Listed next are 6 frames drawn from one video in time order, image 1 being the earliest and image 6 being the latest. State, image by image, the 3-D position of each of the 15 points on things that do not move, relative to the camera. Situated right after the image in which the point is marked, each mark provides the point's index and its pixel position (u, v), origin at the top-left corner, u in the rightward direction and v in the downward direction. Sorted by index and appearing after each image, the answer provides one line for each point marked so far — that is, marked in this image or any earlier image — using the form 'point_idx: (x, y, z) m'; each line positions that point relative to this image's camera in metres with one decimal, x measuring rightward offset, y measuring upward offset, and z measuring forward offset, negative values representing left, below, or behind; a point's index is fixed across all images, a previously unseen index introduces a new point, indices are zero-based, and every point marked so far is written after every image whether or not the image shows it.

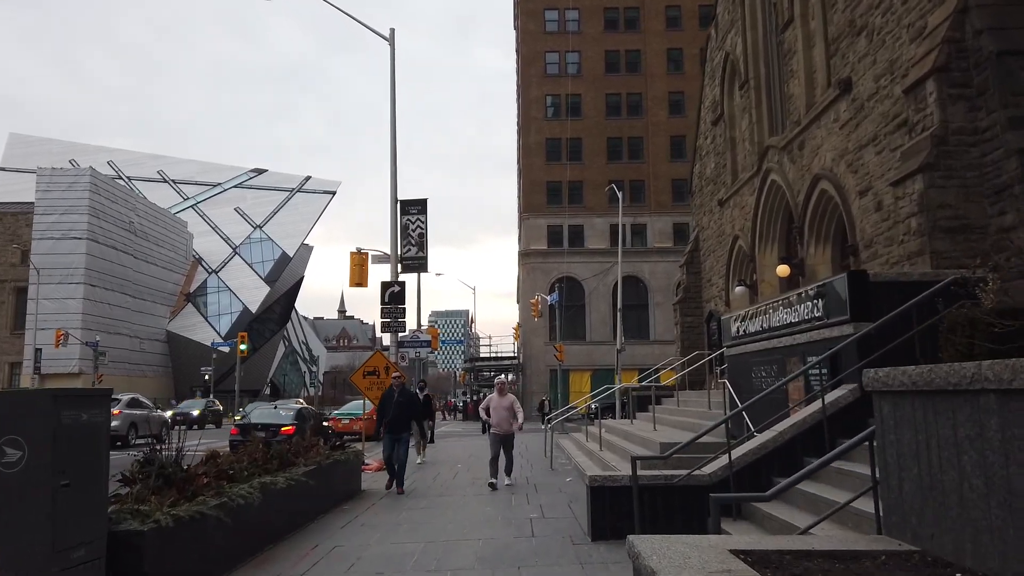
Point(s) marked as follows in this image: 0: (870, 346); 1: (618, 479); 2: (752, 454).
0: (+3.5, -0.6, +7.4) m
1: (+1.1, -1.9, +7.5) m
2: (+2.3, -1.6, +7.3) m
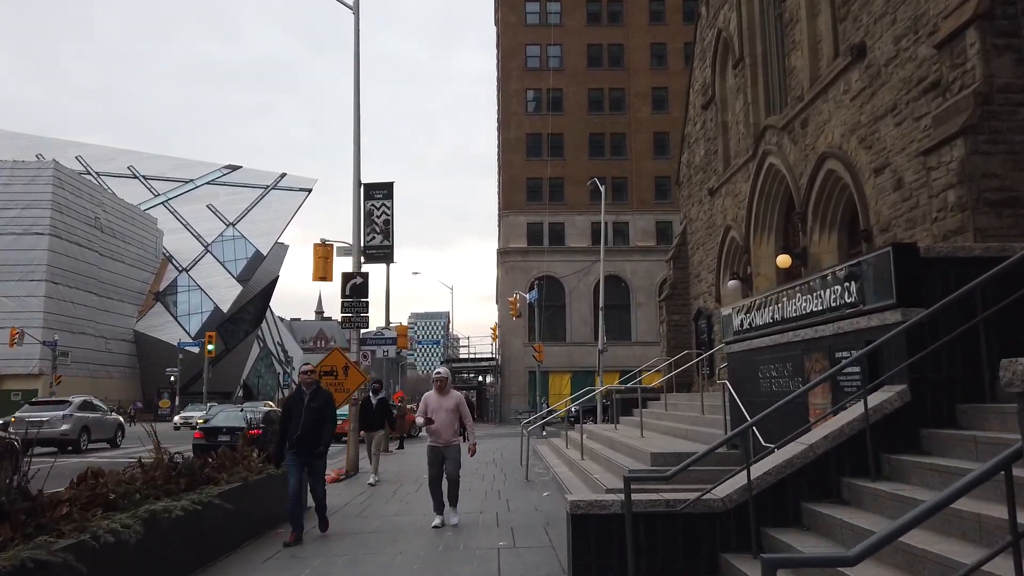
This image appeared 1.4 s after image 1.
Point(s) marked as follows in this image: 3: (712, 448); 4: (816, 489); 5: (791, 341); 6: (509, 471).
0: (+3.2, -0.4, +5.9) m
1: (+0.7, -1.7, +5.9) m
2: (+2.0, -1.4, +5.8) m
3: (+1.6, -1.3, +6.0) m
4: (+2.3, -1.6, +5.8) m
5: (+3.0, -0.6, +8.1) m
6: (-0.1, -3.7, +15.3) m
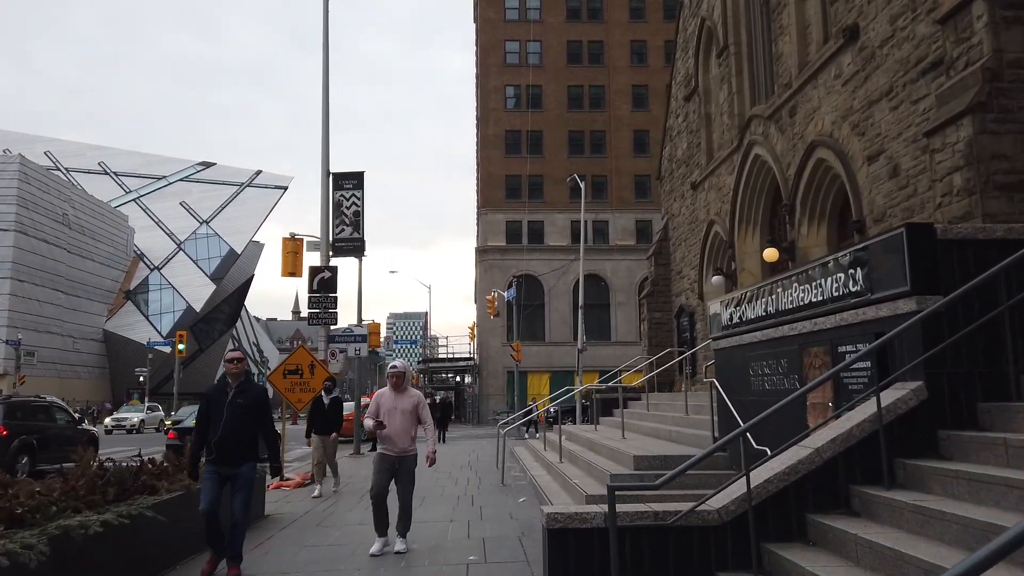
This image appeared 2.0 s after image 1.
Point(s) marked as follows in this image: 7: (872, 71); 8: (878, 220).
0: (+3.0, -0.3, +5.3) m
1: (+0.5, -1.6, +5.2) m
2: (+1.8, -1.3, +5.1) m
3: (+1.4, -1.2, +5.3) m
4: (+2.1, -1.4, +5.2) m
5: (+2.7, -0.5, +7.4) m
6: (-0.6, -3.6, +14.6) m
7: (+5.1, +3.1, +10.7) m
8: (+5.1, +1.0, +10.6) m
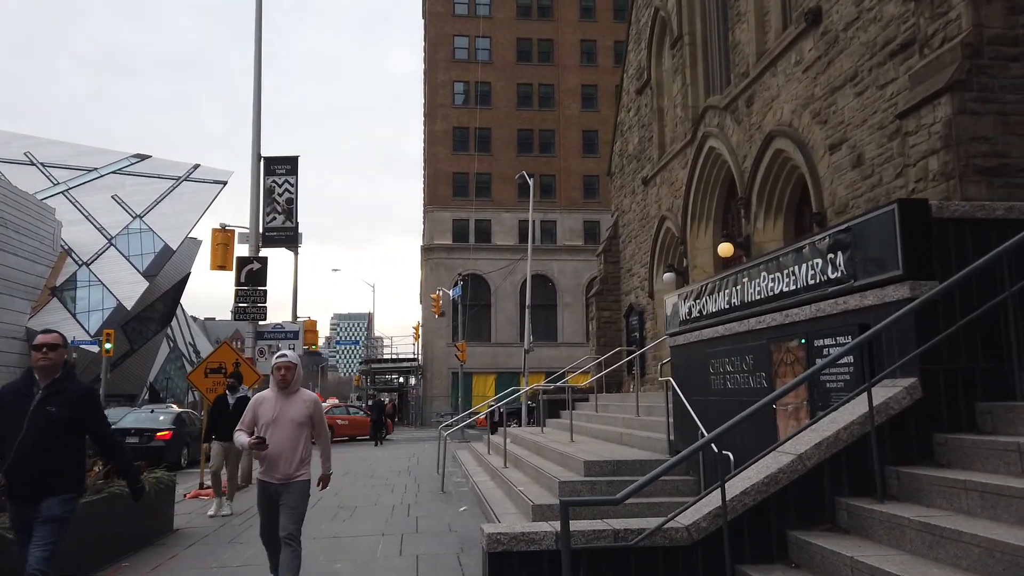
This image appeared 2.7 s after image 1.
0: (+2.6, -0.2, +4.7) m
1: (+0.1, -1.5, +4.4) m
2: (+1.4, -1.2, +4.4) m
3: (+1.0, -1.1, +4.6) m
4: (+1.7, -1.3, +4.5) m
5: (+2.2, -0.4, +6.8) m
6: (-1.6, -3.5, +13.7) m
7: (+4.4, +3.1, +10.3) m
8: (+4.4, +1.0, +10.1) m
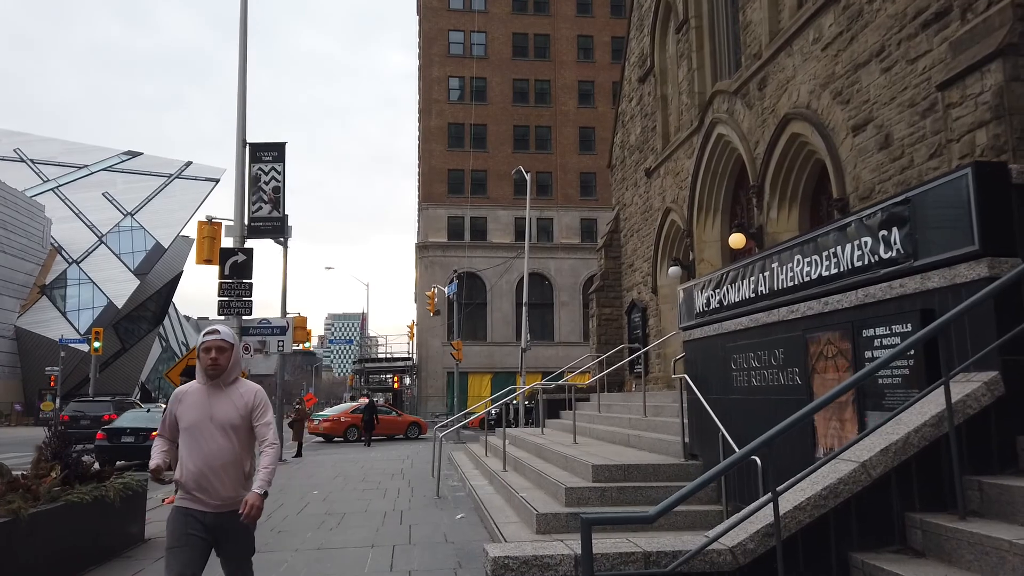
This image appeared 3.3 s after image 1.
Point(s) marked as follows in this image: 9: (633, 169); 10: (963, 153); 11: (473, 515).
0: (+2.7, -0.1, +4.0) m
1: (+0.2, -1.3, +3.7) m
2: (+1.5, -1.1, +3.7) m
3: (+1.0, -0.9, +3.9) m
4: (+1.8, -1.2, +3.8) m
5: (+2.2, -0.3, +6.1) m
6: (-1.6, -3.3, +12.9) m
7: (+4.4, +3.3, +9.6) m
8: (+4.4, +1.1, +9.4) m
9: (+3.1, +3.1, +19.6) m
10: (+4.1, +1.2, +6.9) m
11: (-0.5, -2.9, +9.6) m
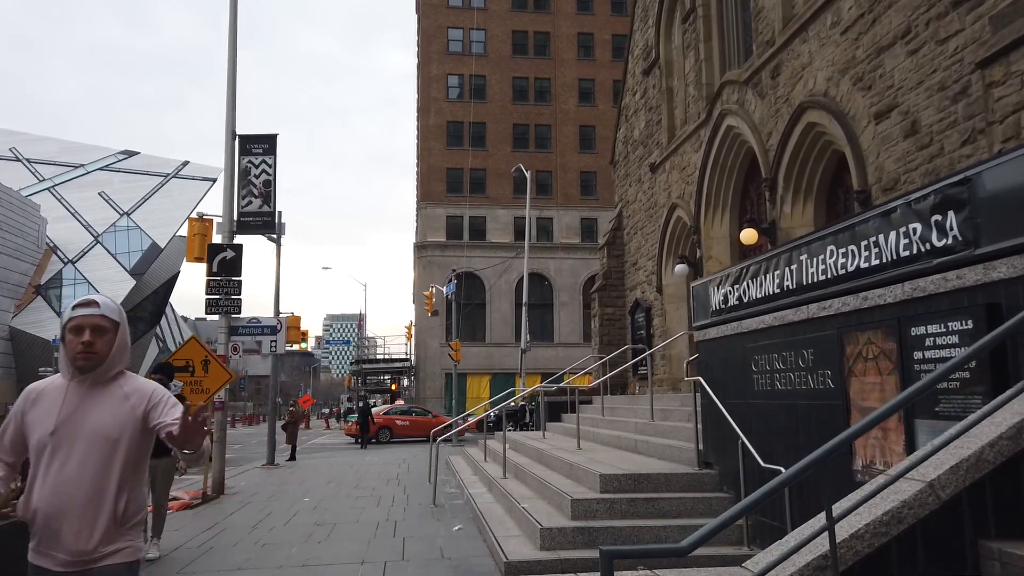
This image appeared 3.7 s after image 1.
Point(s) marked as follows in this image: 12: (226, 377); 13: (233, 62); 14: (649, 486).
0: (+2.7, 0.0, +3.4) m
1: (+0.2, -1.3, +3.1) m
2: (+1.5, -1.0, +3.1) m
3: (+1.0, -0.9, +3.3) m
4: (+1.8, -1.2, +3.2) m
5: (+2.2, -0.2, +5.5) m
6: (-1.6, -3.3, +12.4) m
7: (+4.4, +3.3, +9.0) m
8: (+4.4, +1.2, +8.8) m
9: (+3.1, +3.1, +19.0) m
10: (+4.1, +1.2, +6.3) m
11: (-0.5, -2.8, +9.0) m
12: (-4.5, -1.4, +11.9) m
13: (-5.6, +4.6, +15.3) m
14: (+1.3, -1.9, +7.4) m
